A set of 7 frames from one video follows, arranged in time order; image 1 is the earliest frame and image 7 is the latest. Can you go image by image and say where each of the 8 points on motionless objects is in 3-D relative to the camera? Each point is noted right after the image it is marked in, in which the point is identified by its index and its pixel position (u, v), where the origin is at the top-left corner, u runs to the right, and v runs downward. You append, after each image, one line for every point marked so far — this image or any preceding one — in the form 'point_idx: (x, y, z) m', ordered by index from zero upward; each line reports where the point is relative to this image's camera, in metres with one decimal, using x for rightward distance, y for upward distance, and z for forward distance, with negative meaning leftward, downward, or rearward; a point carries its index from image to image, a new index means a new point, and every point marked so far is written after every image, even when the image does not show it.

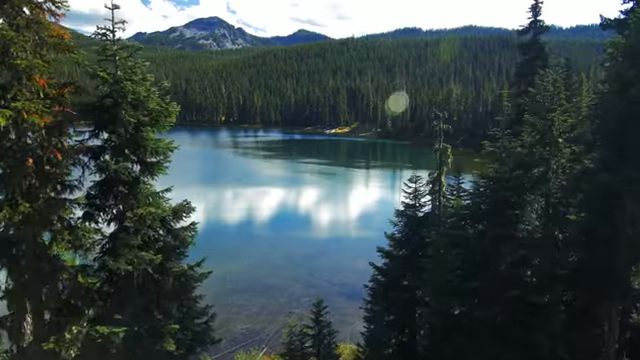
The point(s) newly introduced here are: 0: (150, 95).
0: (-3.5, +1.8, +9.7) m
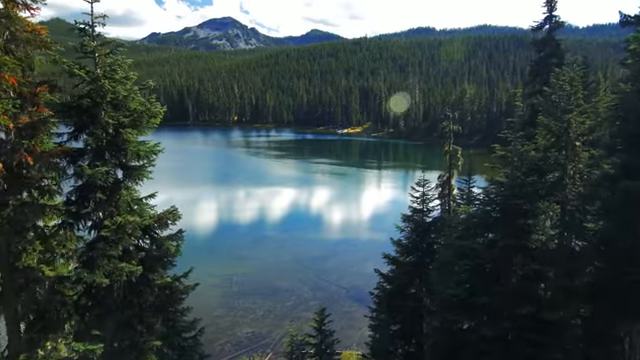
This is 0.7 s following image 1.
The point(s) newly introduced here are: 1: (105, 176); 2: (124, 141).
0: (-3.7, +1.6, +9.0) m
1: (-4.0, +0.1, +8.5) m
2: (-3.7, +0.7, +8.8) m
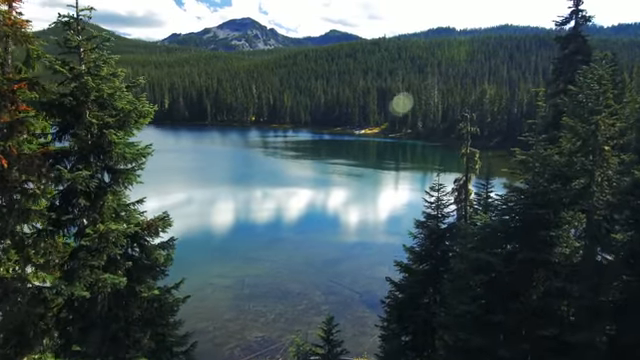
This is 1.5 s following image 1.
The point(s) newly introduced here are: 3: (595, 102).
0: (-3.6, +1.6, +8.4) m
1: (-4.0, 0.0, +7.9) m
2: (-3.7, +0.6, +8.2) m
3: (+5.9, +1.7, +10.0) m
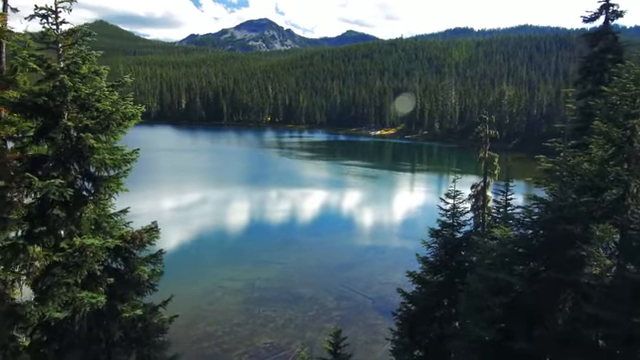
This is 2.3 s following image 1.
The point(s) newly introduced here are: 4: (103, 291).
0: (-3.6, +1.4, +7.7) m
1: (-4.0, -0.1, +7.2) m
2: (-3.7, +0.5, +7.4) m
3: (+6.0, +1.5, +8.9) m
4: (-3.6, -1.8, +7.7) m
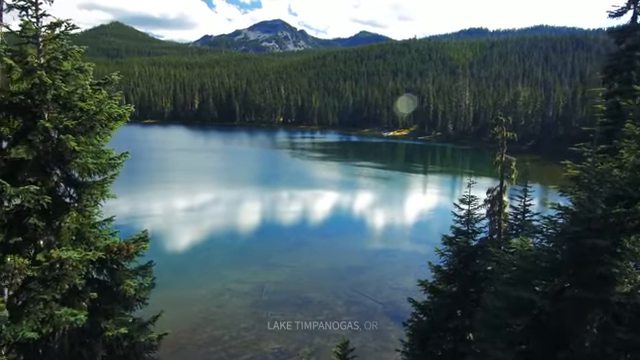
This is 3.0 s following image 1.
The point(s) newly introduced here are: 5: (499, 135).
0: (-3.6, +1.3, +7.1) m
1: (-4.0, -0.2, +6.6) m
2: (-3.7, +0.4, +6.8) m
3: (+6.0, +1.3, +8.1) m
4: (-3.6, -1.9, +7.1) m
5: (+6.8, +1.7, +17.6) m
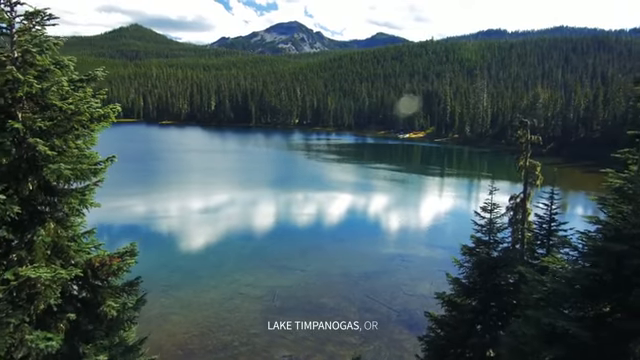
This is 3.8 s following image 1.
0: (-3.5, +1.2, +6.3) m
1: (-3.9, -0.3, +5.9) m
2: (-3.6, +0.3, +6.1) m
3: (+6.2, +1.1, +7.0) m
4: (-3.5, -2.0, +6.3) m
5: (+7.2, +1.5, +16.5) m
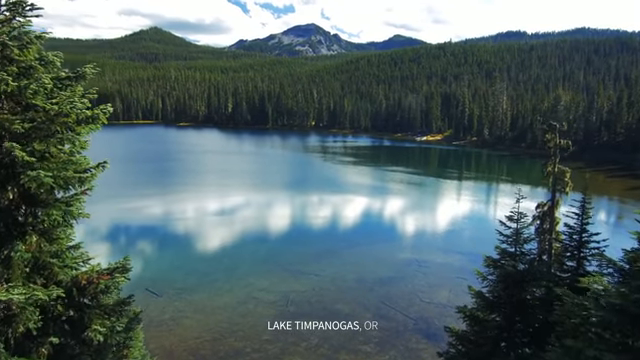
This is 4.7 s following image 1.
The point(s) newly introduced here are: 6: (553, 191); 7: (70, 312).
0: (-3.3, +1.1, +5.7) m
1: (-3.8, -0.4, +5.2) m
2: (-3.5, +0.2, +5.5) m
3: (+6.3, +0.9, +6.0) m
4: (-3.4, -2.1, +5.7) m
5: (+7.7, +1.2, +15.5) m
6: (+7.5, -0.4, +14.9) m
7: (-3.3, -1.8, +6.2) m
